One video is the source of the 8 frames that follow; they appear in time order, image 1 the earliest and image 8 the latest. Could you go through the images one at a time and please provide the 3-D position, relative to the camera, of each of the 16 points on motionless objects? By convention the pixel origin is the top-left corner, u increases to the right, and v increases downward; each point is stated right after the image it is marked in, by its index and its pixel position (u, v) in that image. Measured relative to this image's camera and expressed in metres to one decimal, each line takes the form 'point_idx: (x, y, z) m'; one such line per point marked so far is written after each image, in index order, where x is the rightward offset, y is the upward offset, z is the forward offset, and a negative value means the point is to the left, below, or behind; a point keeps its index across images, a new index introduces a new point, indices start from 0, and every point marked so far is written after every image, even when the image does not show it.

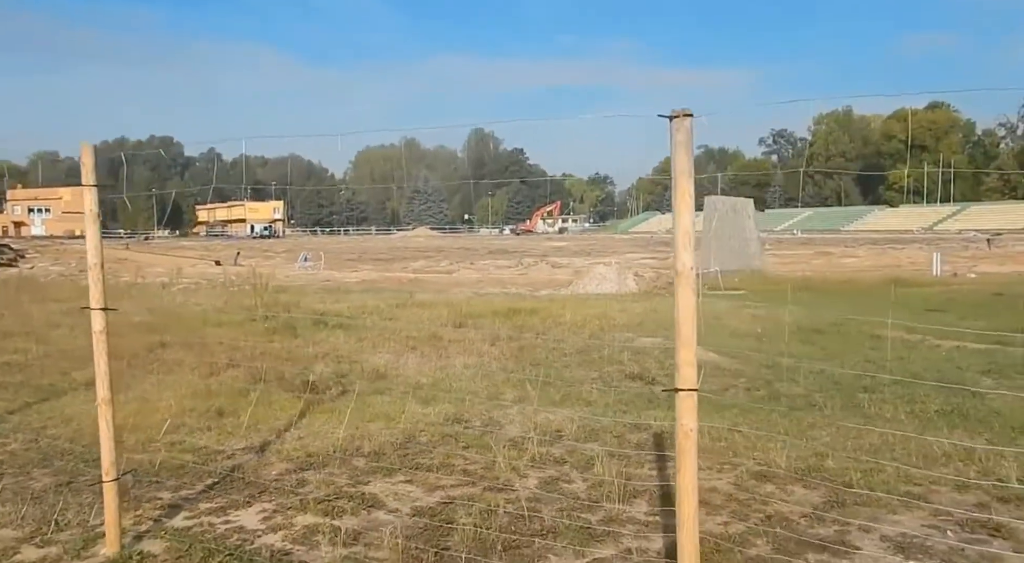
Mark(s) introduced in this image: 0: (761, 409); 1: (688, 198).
0: (+2.3, -1.2, +8.6) m
1: (+0.5, +0.2, +2.7) m
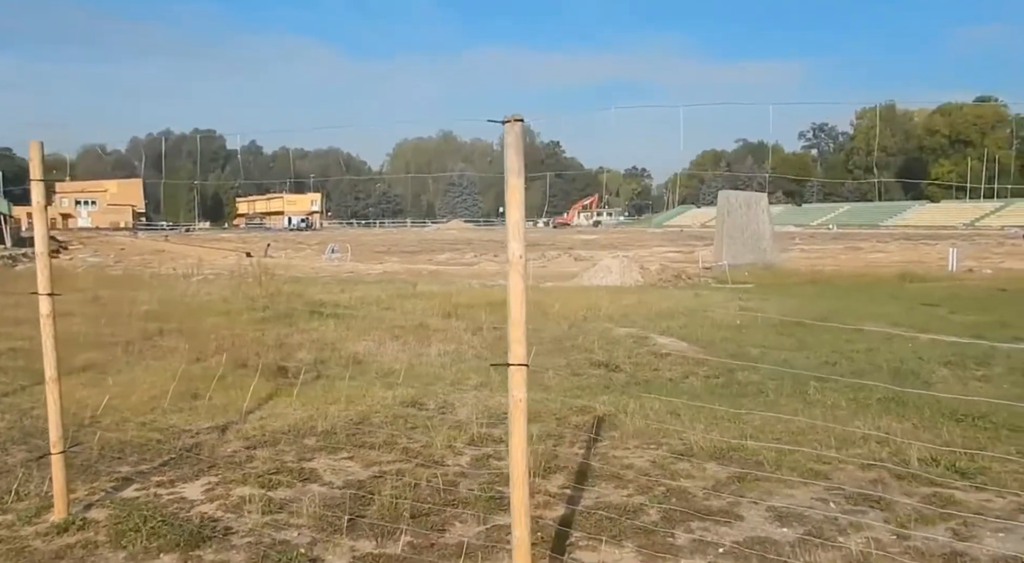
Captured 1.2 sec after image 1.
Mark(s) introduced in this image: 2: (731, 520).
0: (+1.9, -1.1, +8.9) m
1: (0.0, +0.3, +3.1) m
2: (+1.1, -1.2, +4.8) m
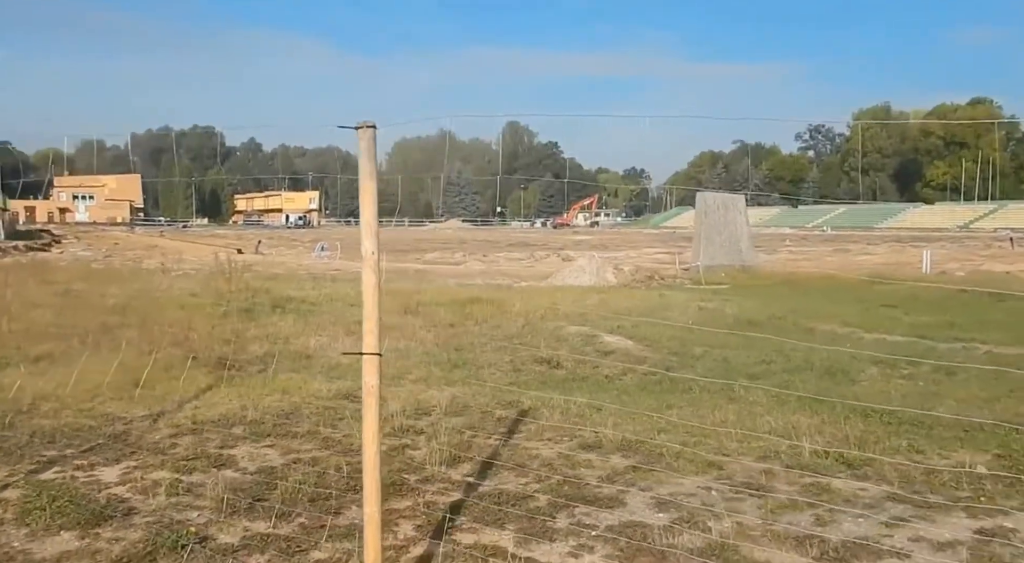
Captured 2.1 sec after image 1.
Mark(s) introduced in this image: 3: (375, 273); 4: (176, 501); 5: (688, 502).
0: (+1.3, -1.1, +9.2) m
1: (-0.5, +0.3, +3.3) m
2: (+0.5, -1.2, +5.0) m
3: (-0.5, 0.0, +3.3) m
4: (-1.9, -1.2, +5.2) m
5: (+1.0, -1.2, +5.0) m
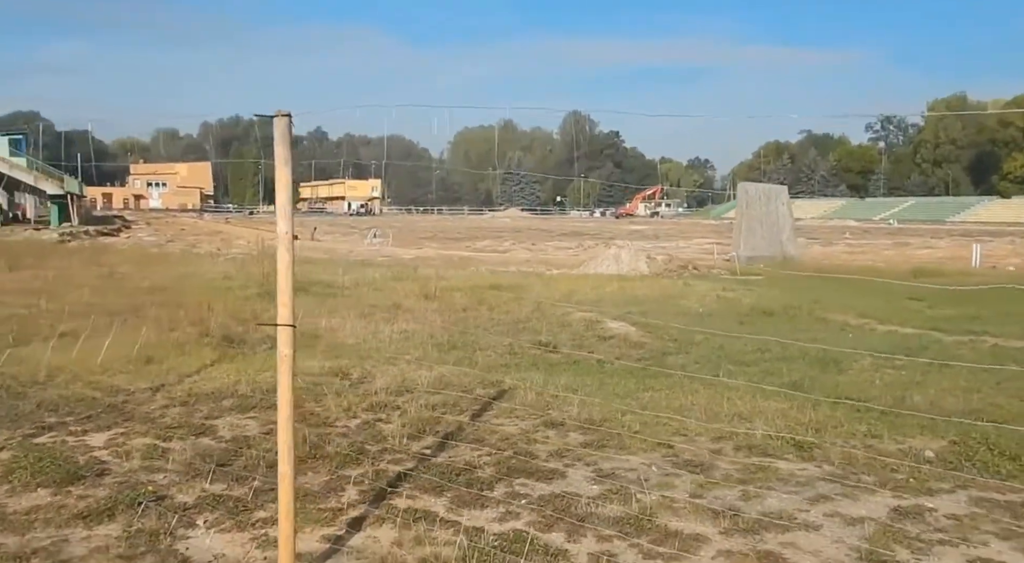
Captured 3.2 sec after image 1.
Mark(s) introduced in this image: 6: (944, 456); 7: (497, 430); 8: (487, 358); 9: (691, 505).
0: (+1.2, -0.9, +9.4) m
1: (-0.9, +0.4, +3.5) m
2: (+0.2, -1.1, +5.2) m
3: (-0.9, +0.1, +3.6) m
4: (-2.2, -1.1, +5.6) m
5: (+0.6, -1.1, +5.3) m
6: (+2.7, -1.1, +5.8) m
7: (-0.1, -1.0, +6.5) m
8: (-0.3, -0.9, +10.3) m
9: (+0.9, -1.1, +4.7) m
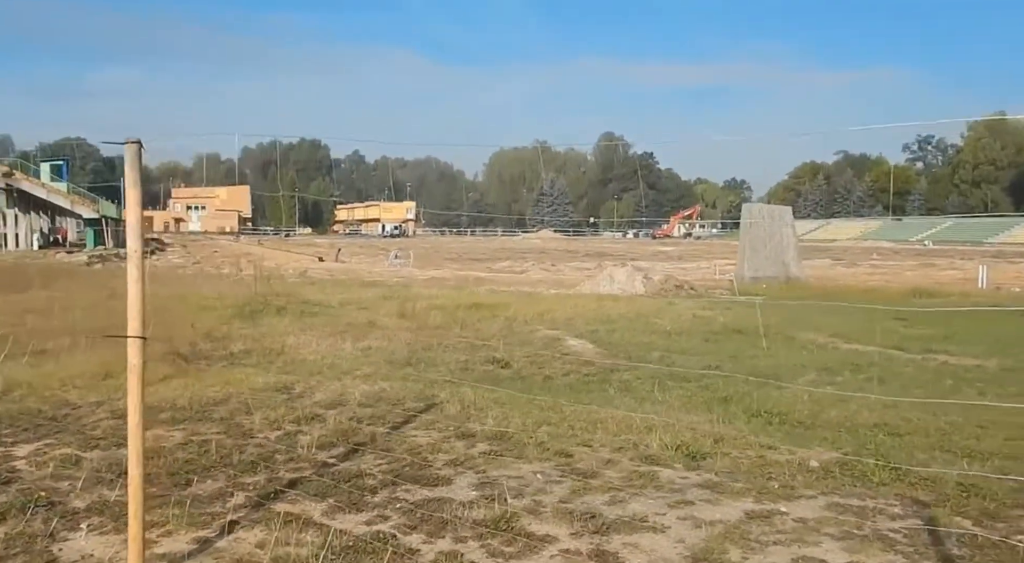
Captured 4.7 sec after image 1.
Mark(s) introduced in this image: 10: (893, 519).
0: (+0.6, -1.1, +9.6) m
1: (-1.6, +0.3, +3.8) m
2: (-0.4, -1.2, +5.5) m
3: (-1.6, +0.1, +3.9) m
4: (-2.9, -1.2, +5.8) m
5: (0.0, -1.2, +5.5) m
6: (+2.0, -1.2, +6.0) m
7: (-0.8, -1.2, +6.7) m
8: (-0.9, -1.1, +10.5) m
9: (+0.2, -1.2, +4.9) m
10: (+1.9, -1.2, +4.7) m
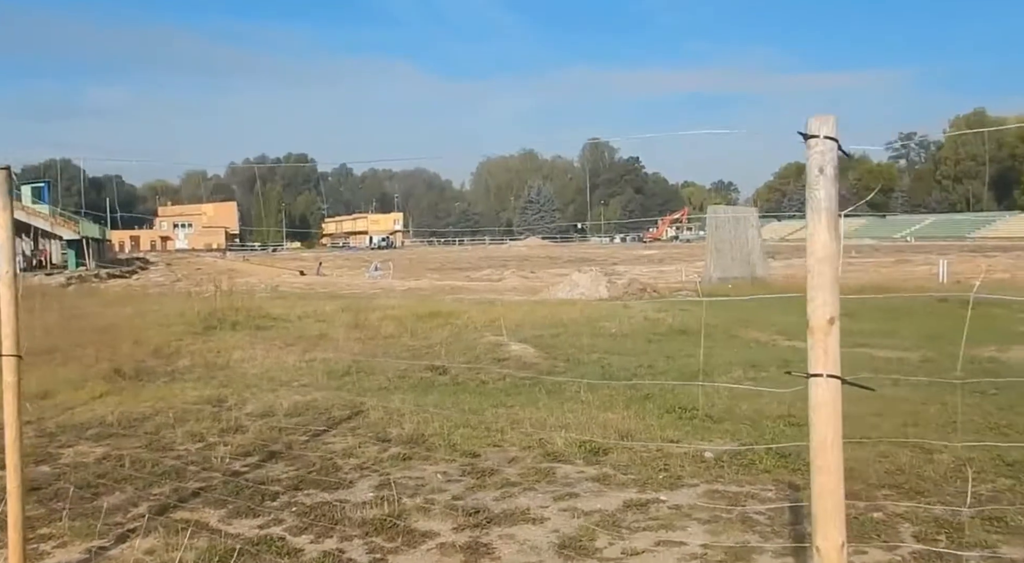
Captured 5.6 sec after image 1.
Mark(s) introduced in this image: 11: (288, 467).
0: (-0.2, -1.2, +9.8) m
1: (-2.2, +0.3, +4.0) m
2: (-1.1, -1.3, +5.6) m
3: (-2.2, 0.0, +4.0) m
4: (-3.5, -1.3, +5.9) m
5: (-0.6, -1.2, +5.7) m
6: (+1.4, -1.2, +6.3) m
7: (-1.4, -1.2, +6.9) m
8: (-1.6, -1.2, +10.7) m
9: (-0.4, -1.2, +5.1) m
10: (+1.3, -1.2, +5.0) m
11: (-1.5, -1.3, +6.3) m
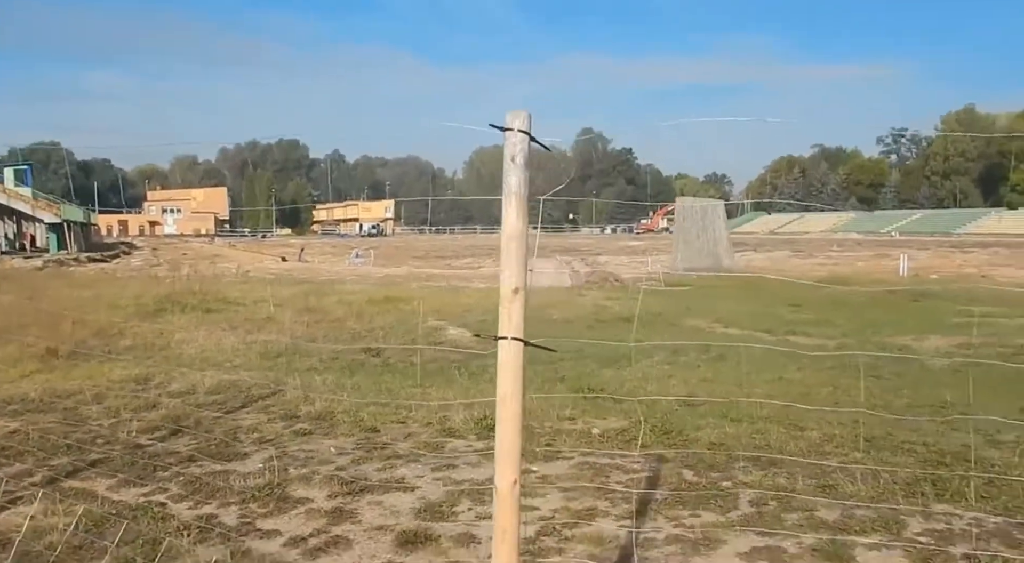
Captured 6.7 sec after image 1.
0: (-1.0, -1.0, +10.1) m
1: (-2.8, +0.4, +4.2) m
2: (-1.8, -1.1, +5.9) m
3: (-2.8, +0.1, +4.2) m
4: (-4.2, -1.2, +6.1) m
5: (-1.4, -1.1, +5.9) m
6: (+0.7, -1.1, +6.6) m
7: (-2.2, -1.1, +7.1) m
8: (-2.5, -1.0, +10.9) m
9: (-1.1, -1.1, +5.4) m
10: (+0.6, -1.1, +5.3) m
11: (-2.2, -1.1, +6.5) m
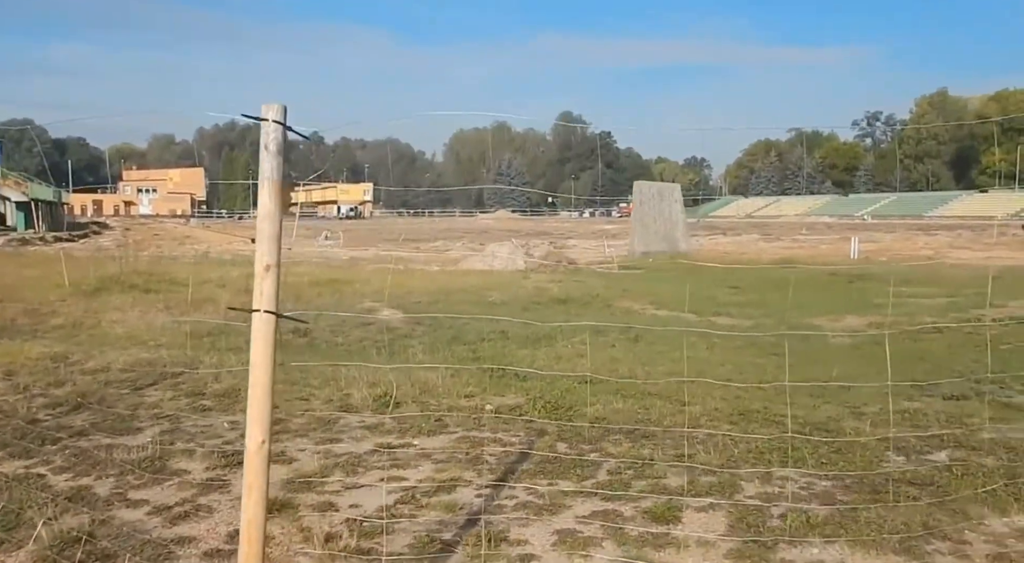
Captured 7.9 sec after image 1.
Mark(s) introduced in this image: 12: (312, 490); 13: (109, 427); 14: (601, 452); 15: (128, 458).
0: (-1.9, -0.8, +10.2) m
1: (-3.5, +0.5, +4.3) m
2: (-2.5, -1.0, +6.0) m
3: (-3.5, +0.2, +4.3) m
4: (-5.0, -1.0, +6.2) m
5: (-2.1, -1.0, +6.1) m
6: (-0.1, -0.9, +6.8) m
7: (-2.9, -0.9, +7.2) m
8: (-3.4, -0.7, +11.0) m
9: (-1.8, -1.0, +5.5) m
10: (-0.1, -1.0, +5.5) m
11: (-3.0, -1.0, +6.6) m
12: (-1.0, -1.1, +4.7) m
13: (-2.7, -1.0, +6.2) m
14: (+0.5, -1.0, +5.4) m
15: (-2.2, -1.0, +5.3) m
